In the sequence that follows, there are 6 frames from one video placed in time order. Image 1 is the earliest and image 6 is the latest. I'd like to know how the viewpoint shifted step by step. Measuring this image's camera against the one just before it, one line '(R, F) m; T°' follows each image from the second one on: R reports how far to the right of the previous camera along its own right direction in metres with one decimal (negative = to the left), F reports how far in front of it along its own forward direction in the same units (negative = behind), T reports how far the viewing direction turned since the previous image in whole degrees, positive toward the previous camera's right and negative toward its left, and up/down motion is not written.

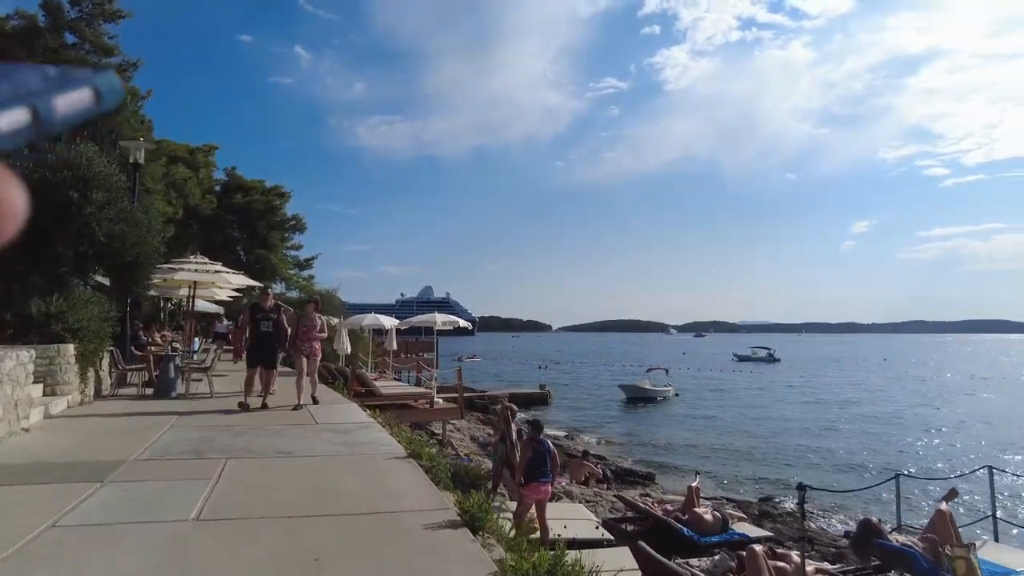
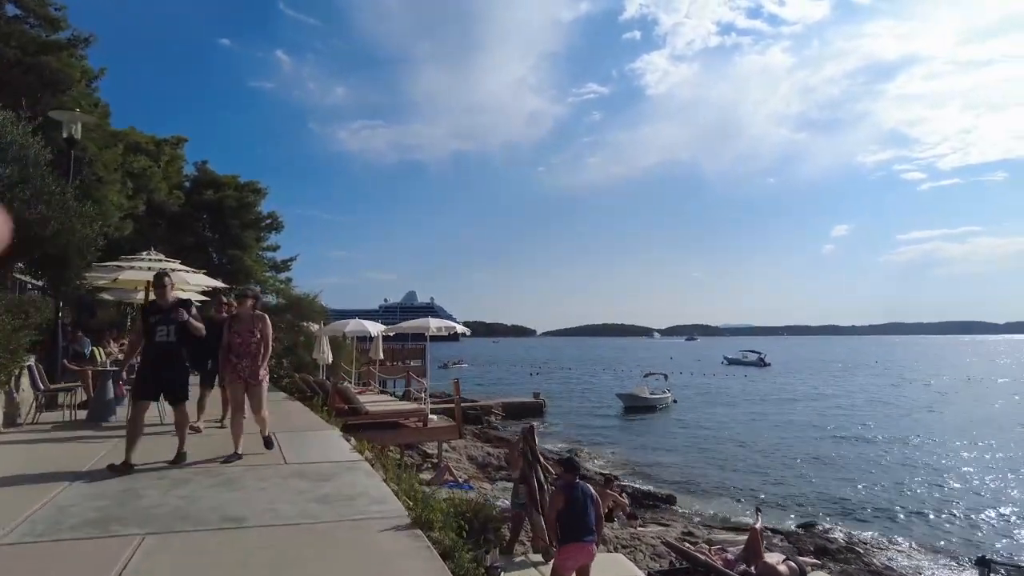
(-0.5, +2.4) m; +1°
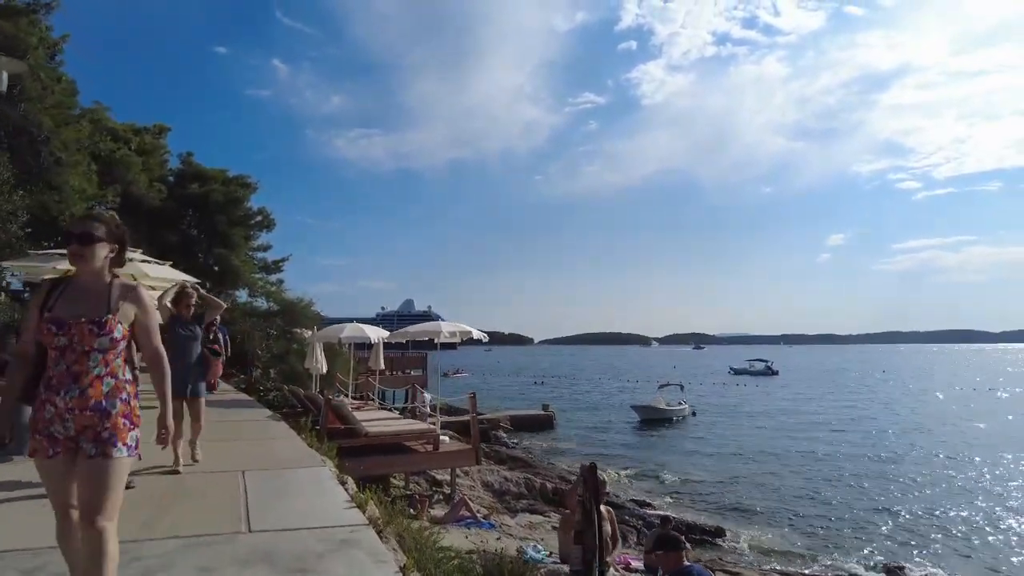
(-0.7, +2.7) m; 0°
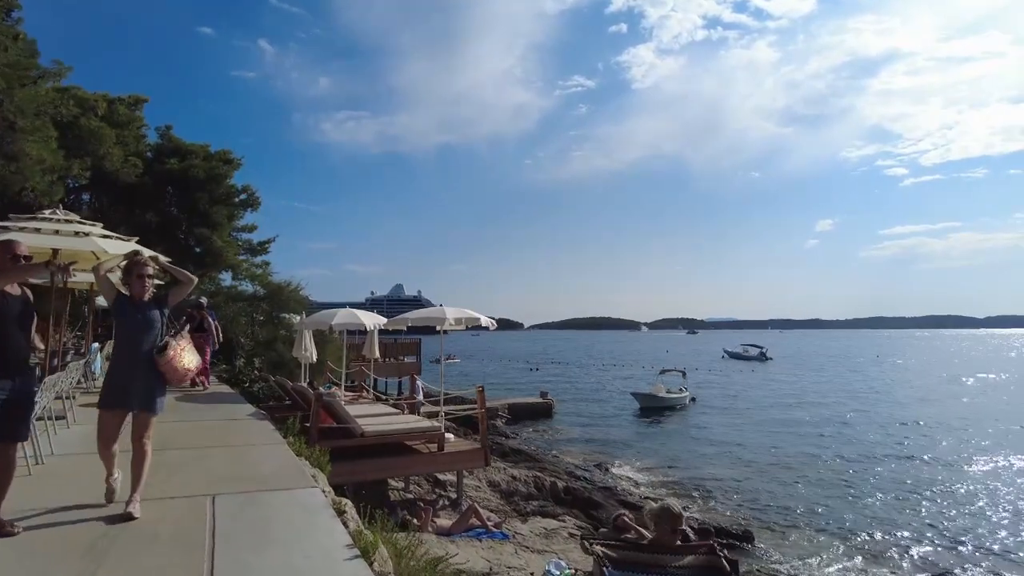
(-0.5, +1.6) m; +1°
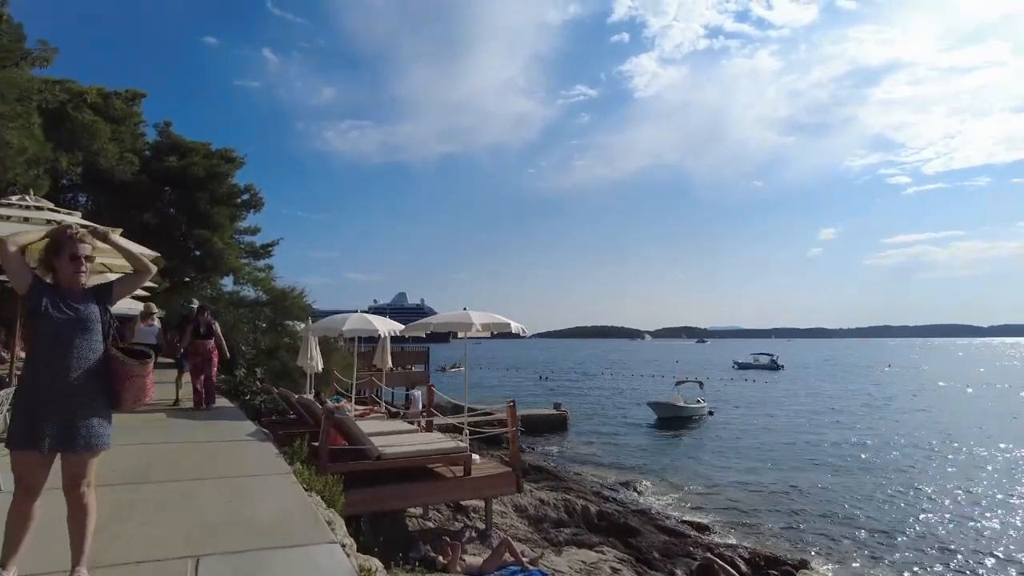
(-0.6, +1.5) m; 0°
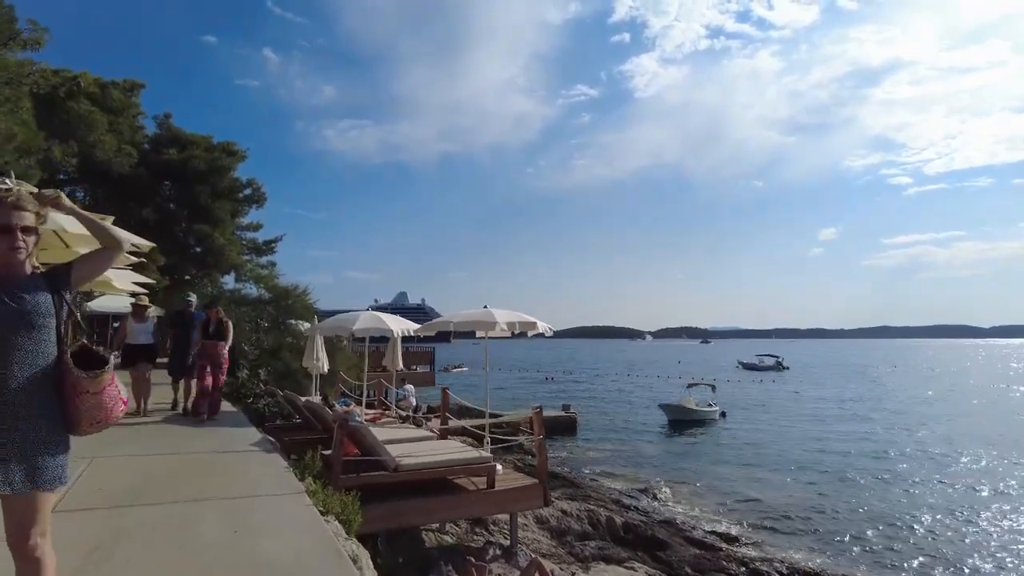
(-0.4, +0.9) m; 0°
